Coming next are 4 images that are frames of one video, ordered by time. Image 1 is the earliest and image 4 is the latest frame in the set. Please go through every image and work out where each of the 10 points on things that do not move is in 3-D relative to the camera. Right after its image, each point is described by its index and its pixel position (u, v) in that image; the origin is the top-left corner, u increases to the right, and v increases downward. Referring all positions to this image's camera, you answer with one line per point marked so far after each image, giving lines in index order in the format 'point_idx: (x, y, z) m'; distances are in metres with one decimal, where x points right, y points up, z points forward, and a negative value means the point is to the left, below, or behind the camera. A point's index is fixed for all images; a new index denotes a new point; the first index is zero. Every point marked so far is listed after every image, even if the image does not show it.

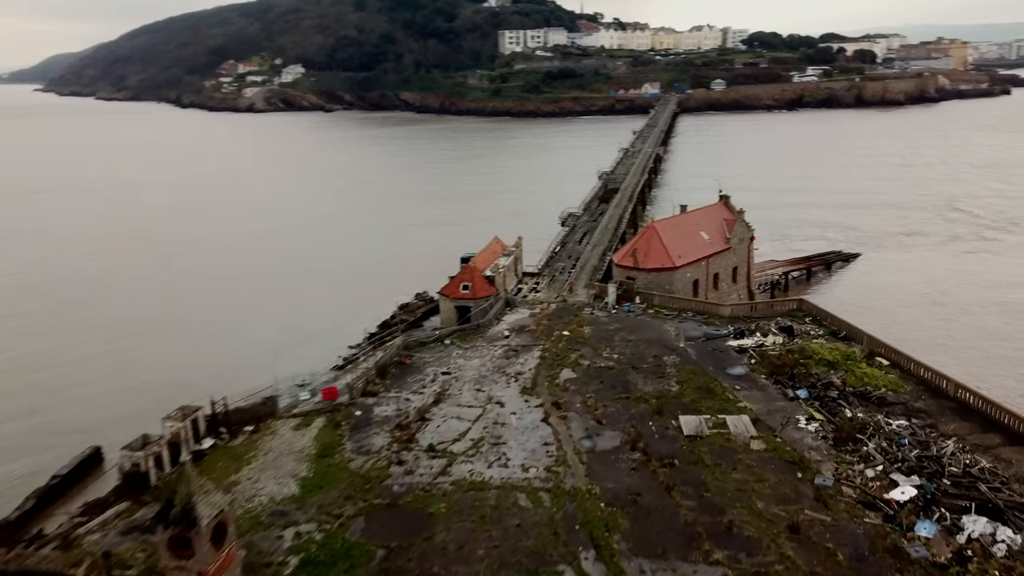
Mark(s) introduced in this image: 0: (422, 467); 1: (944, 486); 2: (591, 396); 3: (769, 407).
0: (-1.9, -3.7, +16.7) m
1: (+8.0, -3.7, +14.8) m
2: (+2.0, -2.7, +19.9) m
3: (+6.1, -2.8, +19.2) m
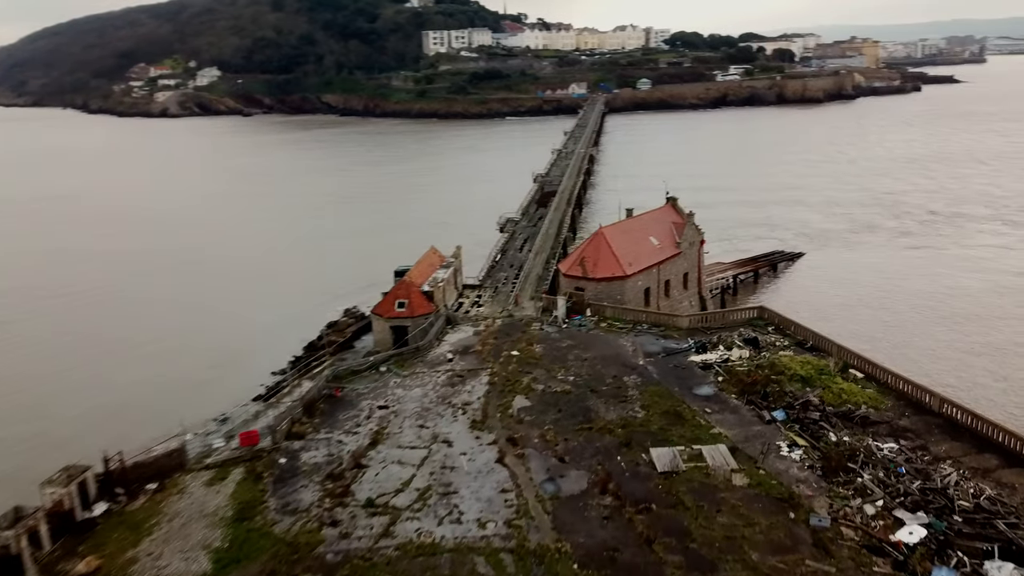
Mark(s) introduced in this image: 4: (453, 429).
0: (-2.7, -4.2, +14.2) m
1: (+7.3, -3.9, +13.2) m
2: (+0.8, -3.1, +17.8) m
3: (+5.0, -3.1, +17.3) m
4: (-1.3, -3.1, +17.9) m
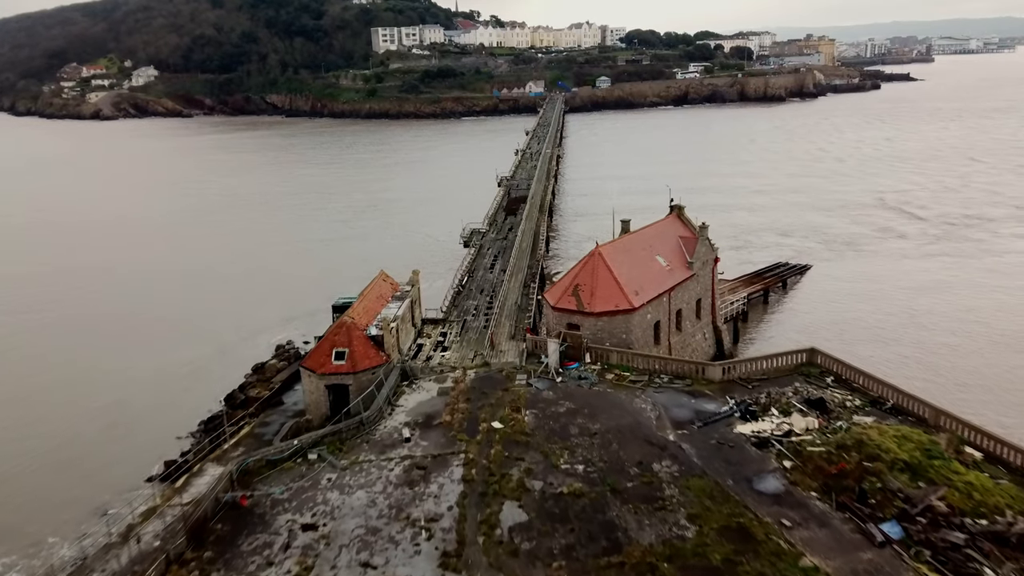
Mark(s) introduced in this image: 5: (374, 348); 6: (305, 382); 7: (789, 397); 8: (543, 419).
0: (-2.6, -5.2, +8.1) m
1: (+7.4, -4.7, +7.6) m
2: (+0.7, -4.0, +11.8) m
3: (+4.9, -4.0, +11.6) m
4: (-1.4, -4.1, +11.8) m
5: (-3.3, -1.5, +19.0) m
6: (-4.9, -2.2, +18.8) m
7: (+5.8, -2.3, +16.9) m
8: (+0.6, -2.7, +16.5) m
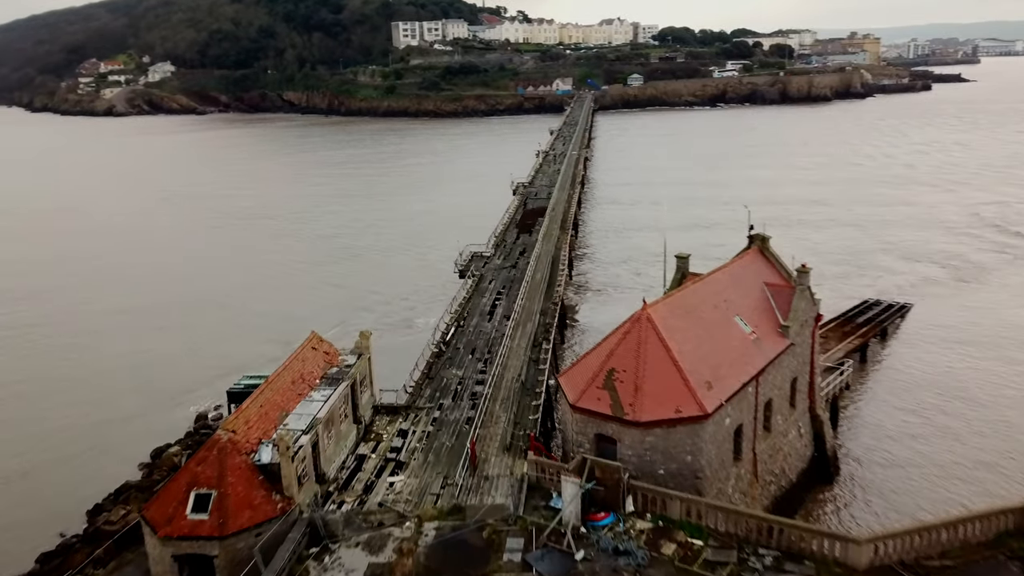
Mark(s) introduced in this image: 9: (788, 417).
0: (-3.2, -6.6, +0.2) m
1: (+6.8, -6.2, -0.6) m
2: (+0.3, -5.4, +3.8) m
3: (+4.5, -5.4, +3.5) m
4: (-1.9, -5.4, +3.9) m
5: (-3.4, -2.8, +11.2) m
6: (-5.0, -3.5, +11.1) m
7: (+5.5, -3.7, +8.8) m
8: (+0.3, -4.1, +8.6) m
9: (+5.4, -2.5, +15.7) m
